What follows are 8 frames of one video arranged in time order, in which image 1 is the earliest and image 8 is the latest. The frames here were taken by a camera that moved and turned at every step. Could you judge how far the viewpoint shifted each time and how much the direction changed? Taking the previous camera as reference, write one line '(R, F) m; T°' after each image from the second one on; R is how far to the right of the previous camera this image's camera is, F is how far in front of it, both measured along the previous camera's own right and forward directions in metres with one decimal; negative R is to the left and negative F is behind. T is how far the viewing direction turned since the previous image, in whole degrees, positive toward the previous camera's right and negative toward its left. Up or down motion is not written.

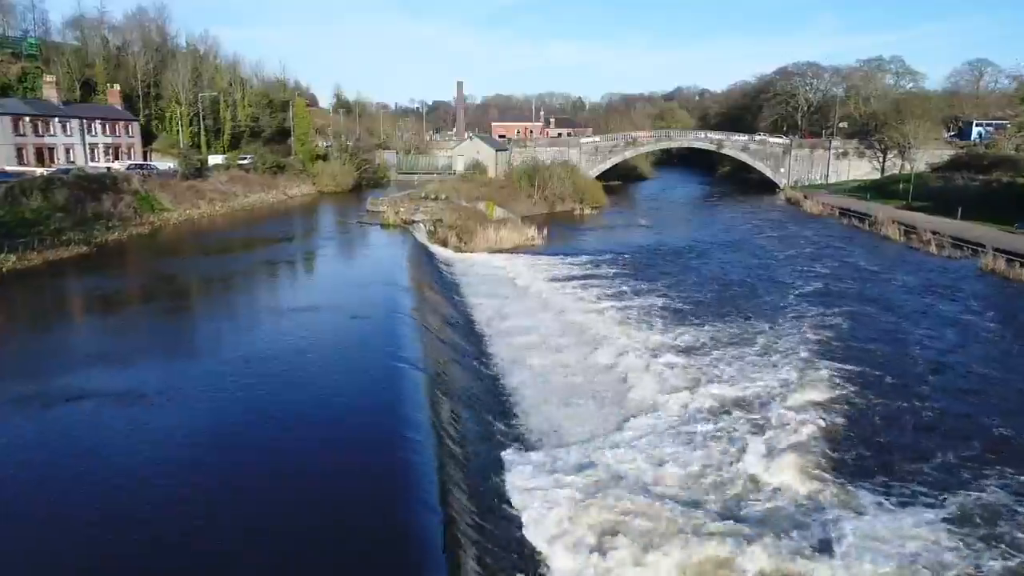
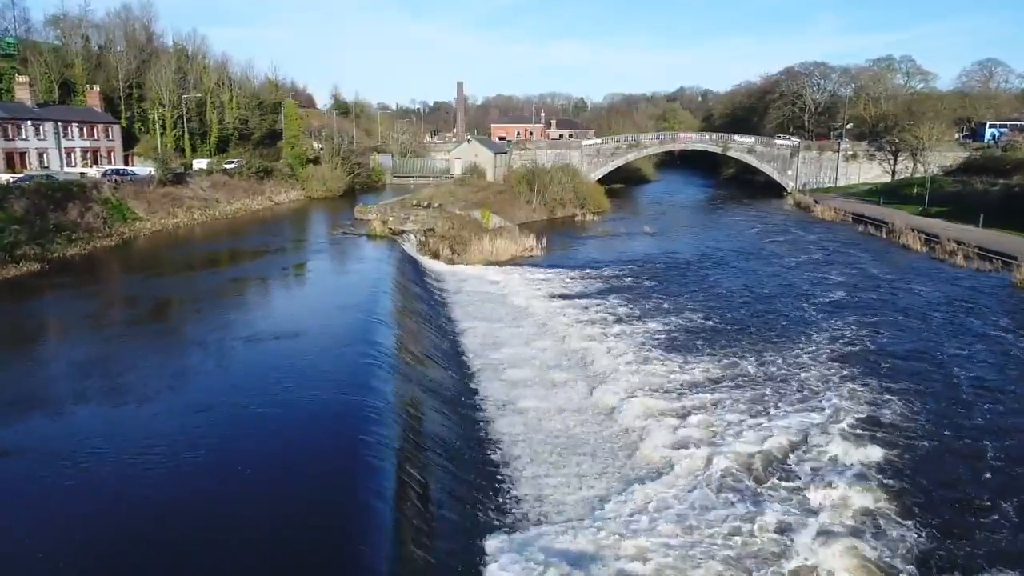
(+0.2, +1.8) m; 0°
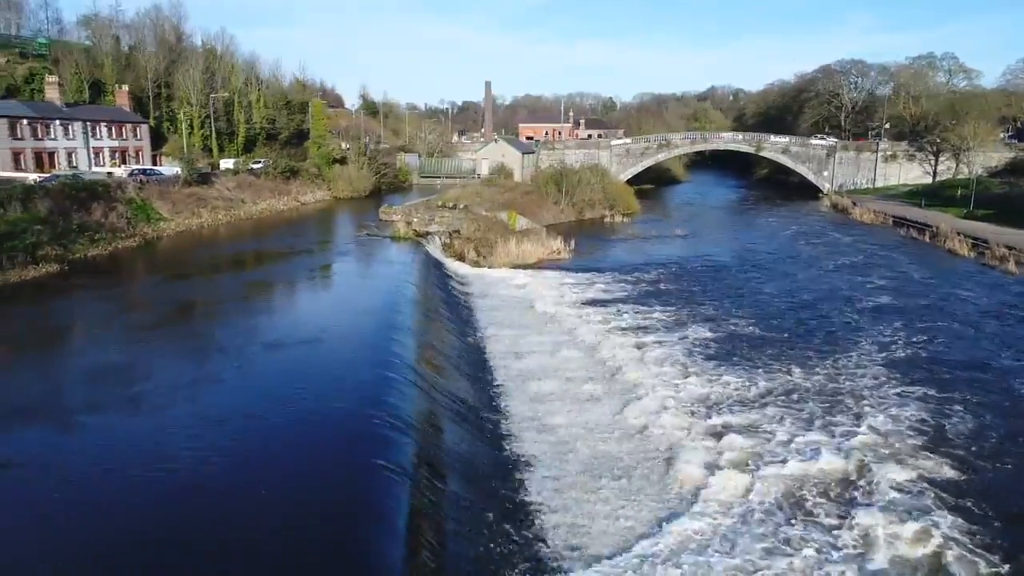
(0.0, +0.7) m; -2°
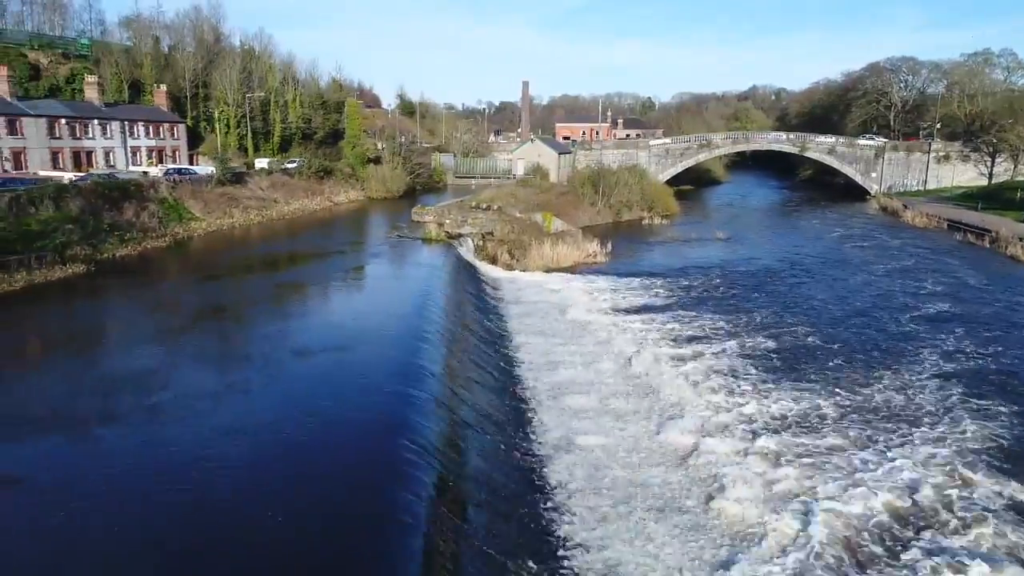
(+0.1, +0.8) m; -3°
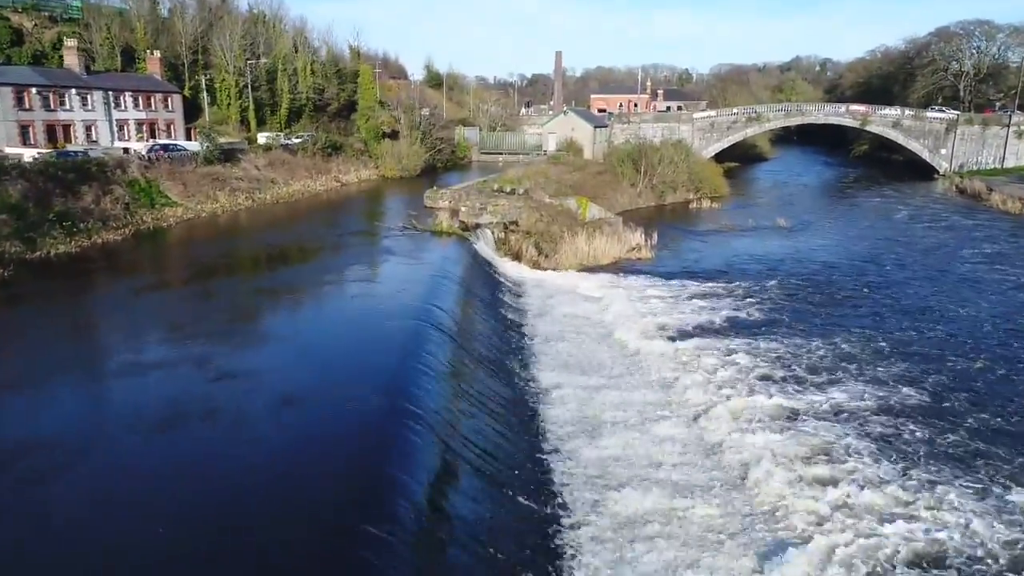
(+0.1, +4.0) m; -2°
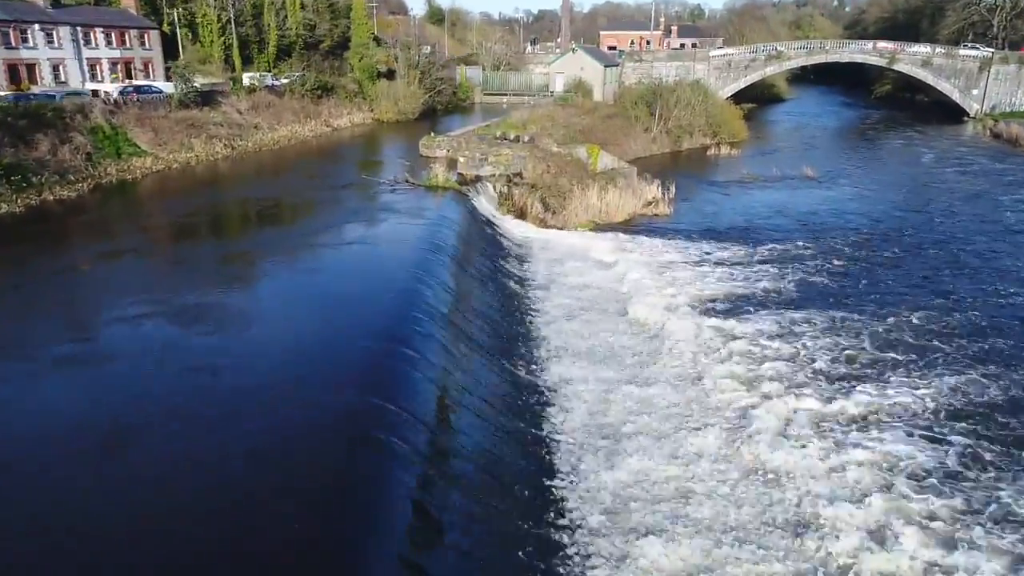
(0.0, +1.9) m; 0°
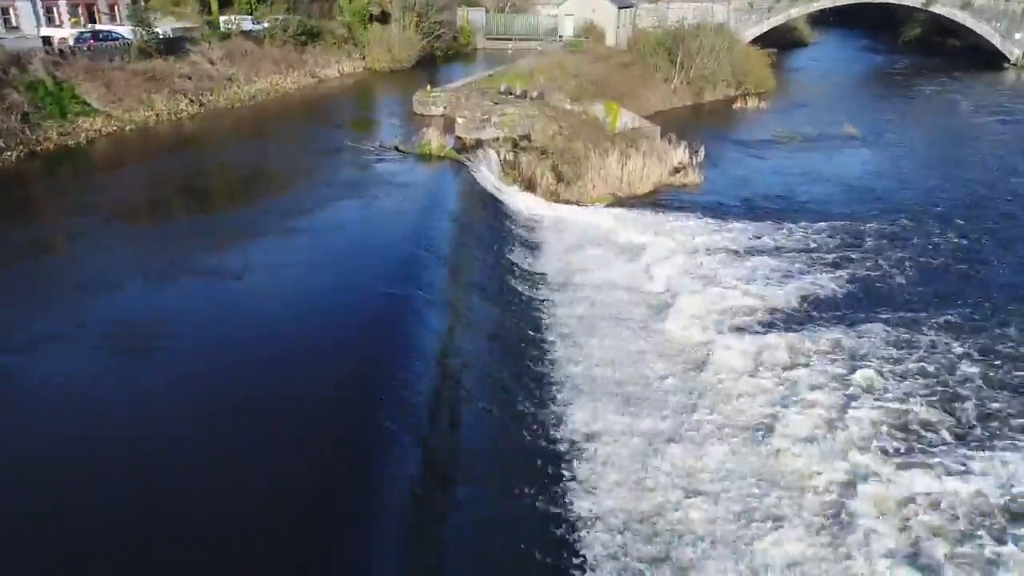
(-0.1, +2.5) m; 0°
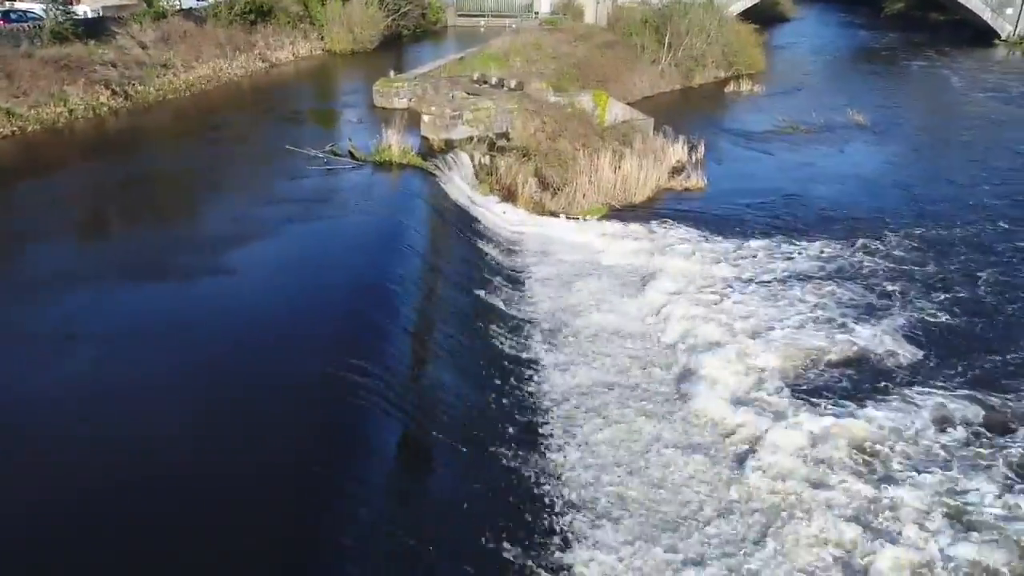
(0.0, +2.3) m; +2°
